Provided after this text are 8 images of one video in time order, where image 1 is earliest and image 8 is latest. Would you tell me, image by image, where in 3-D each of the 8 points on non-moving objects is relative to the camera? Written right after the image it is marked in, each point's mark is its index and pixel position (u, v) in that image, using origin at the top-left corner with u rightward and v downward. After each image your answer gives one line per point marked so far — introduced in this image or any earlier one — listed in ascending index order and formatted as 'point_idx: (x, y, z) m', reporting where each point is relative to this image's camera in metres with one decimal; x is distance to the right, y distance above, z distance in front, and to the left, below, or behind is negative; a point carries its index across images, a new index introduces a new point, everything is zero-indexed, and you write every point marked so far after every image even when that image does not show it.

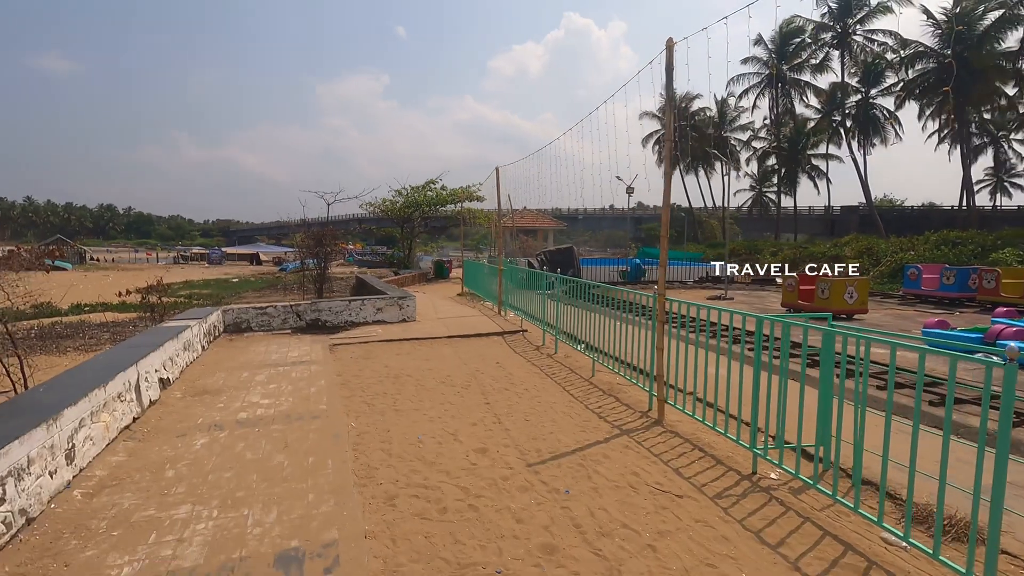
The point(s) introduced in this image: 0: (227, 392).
0: (-3.2, -1.2, +5.9) m
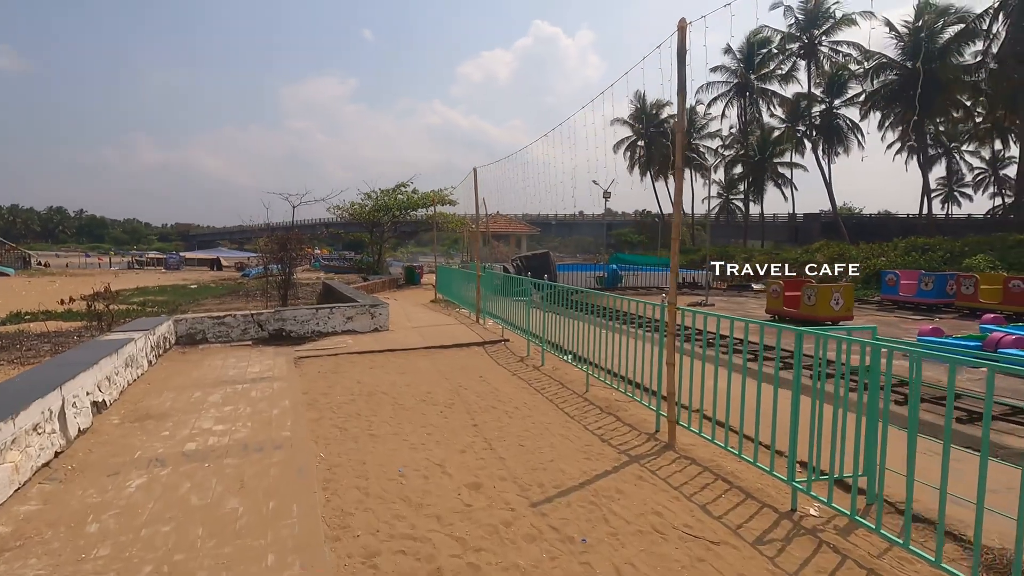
0: (-3.3, -1.2, +5.1) m
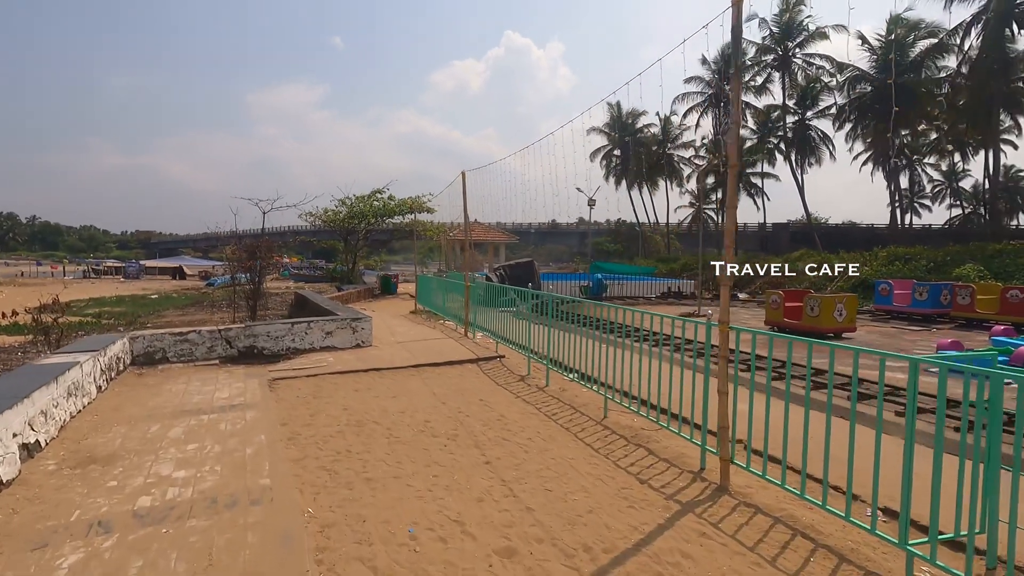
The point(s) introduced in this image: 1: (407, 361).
0: (-3.1, -1.4, +4.3) m
1: (-1.6, -1.1, +8.3) m
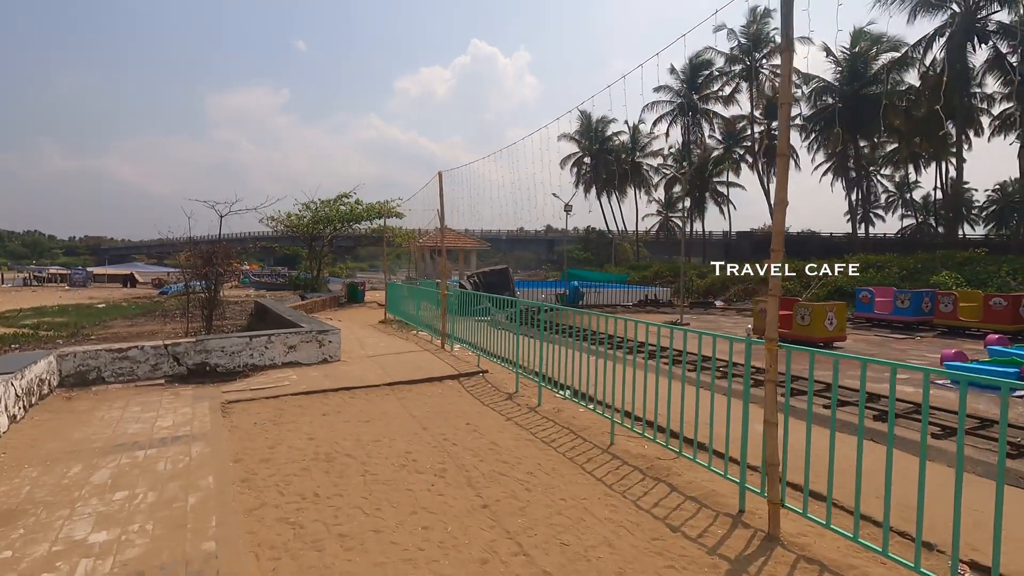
0: (-3.1, -1.4, +3.4) m
1: (-1.8, -1.2, +7.5) m
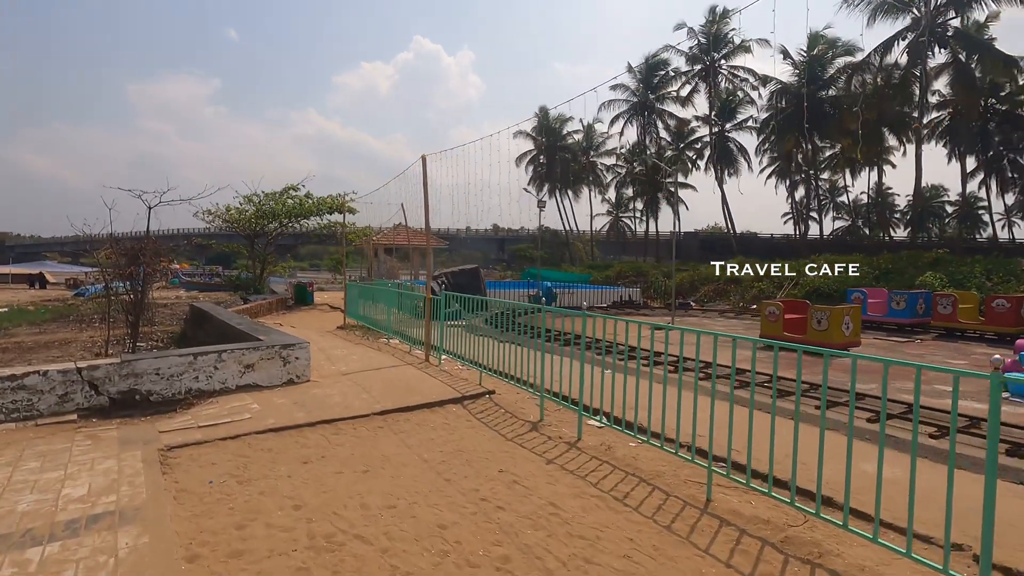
0: (-2.4, -1.5, +1.8) m
1: (-1.6, -1.3, +6.0) m
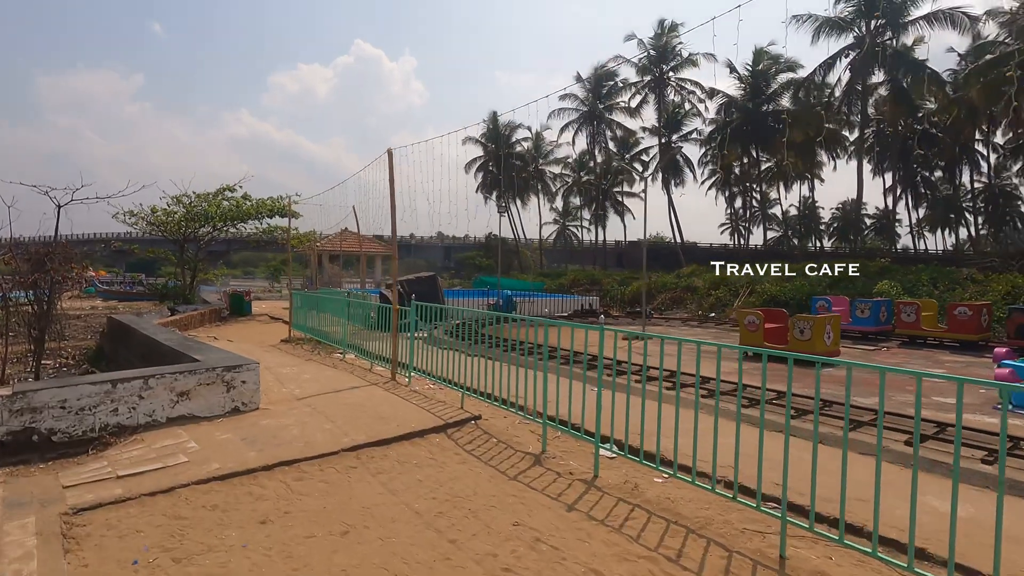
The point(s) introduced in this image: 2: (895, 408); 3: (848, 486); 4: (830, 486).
0: (-2.0, -1.5, +0.8) m
1: (-1.7, -1.4, +5.0) m
2: (+4.9, -1.6, +6.8) m
3: (+2.6, -1.5, +4.1) m
4: (+2.4, -1.5, +4.1) m
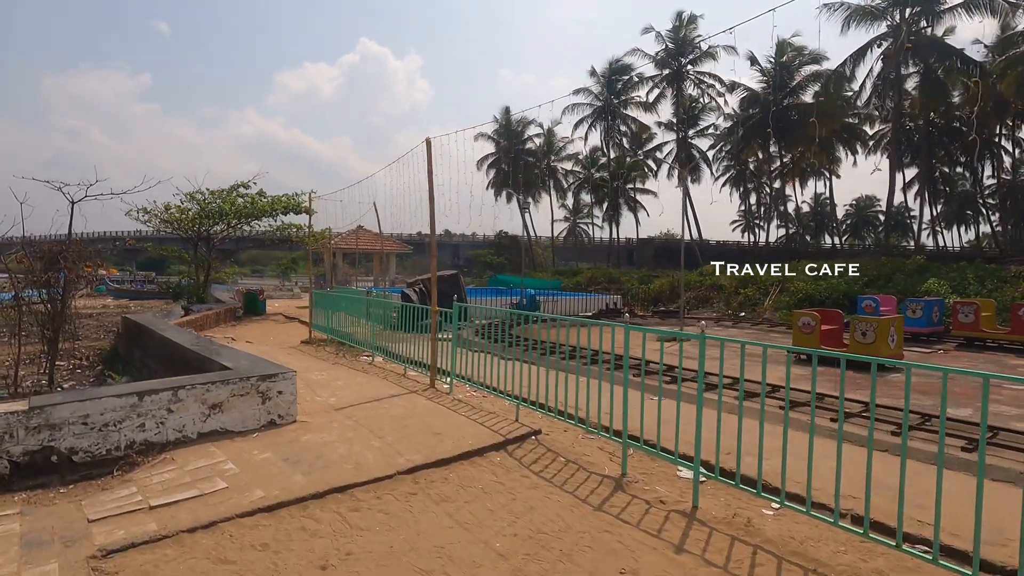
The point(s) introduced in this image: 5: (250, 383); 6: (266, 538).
0: (-1.5, -1.6, +0.3) m
1: (-1.1, -1.4, +4.5) m
2: (+5.5, -1.6, +6.2) m
3: (+3.2, -1.5, +3.5) m
4: (+3.0, -1.5, +3.5) m
5: (-2.5, -0.9, +5.0) m
6: (-1.5, -1.5, +3.3) m
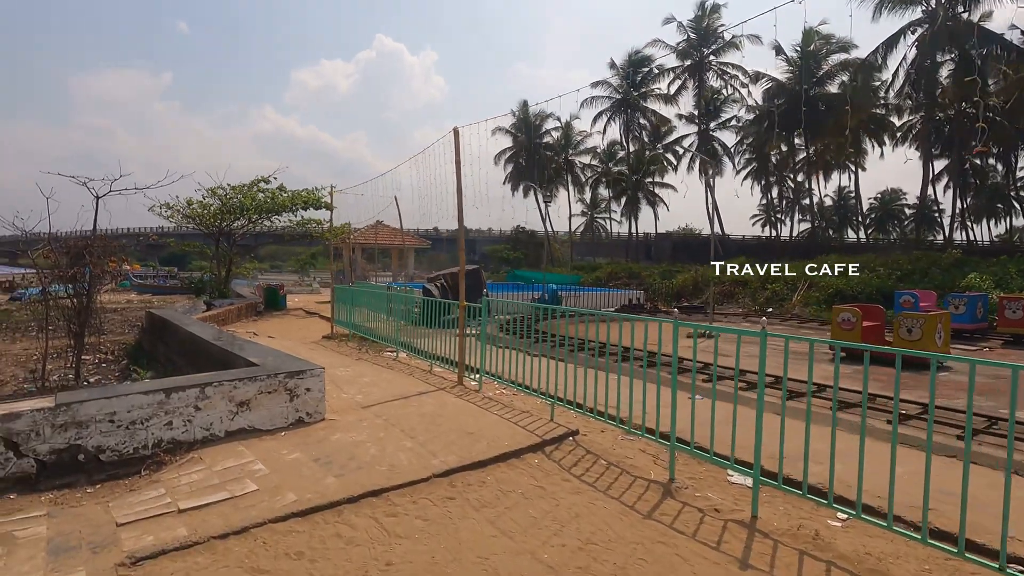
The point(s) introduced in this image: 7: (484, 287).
0: (-1.3, -1.6, +0.1) m
1: (-0.7, -1.4, +4.3) m
2: (+5.9, -1.5, +5.8) m
3: (+3.4, -1.5, +3.2) m
4: (+3.3, -1.5, +3.2) m
5: (-2.1, -0.8, +4.9) m
6: (-1.2, -1.5, +3.1) m
7: (-0.9, 0.0, +15.8) m
